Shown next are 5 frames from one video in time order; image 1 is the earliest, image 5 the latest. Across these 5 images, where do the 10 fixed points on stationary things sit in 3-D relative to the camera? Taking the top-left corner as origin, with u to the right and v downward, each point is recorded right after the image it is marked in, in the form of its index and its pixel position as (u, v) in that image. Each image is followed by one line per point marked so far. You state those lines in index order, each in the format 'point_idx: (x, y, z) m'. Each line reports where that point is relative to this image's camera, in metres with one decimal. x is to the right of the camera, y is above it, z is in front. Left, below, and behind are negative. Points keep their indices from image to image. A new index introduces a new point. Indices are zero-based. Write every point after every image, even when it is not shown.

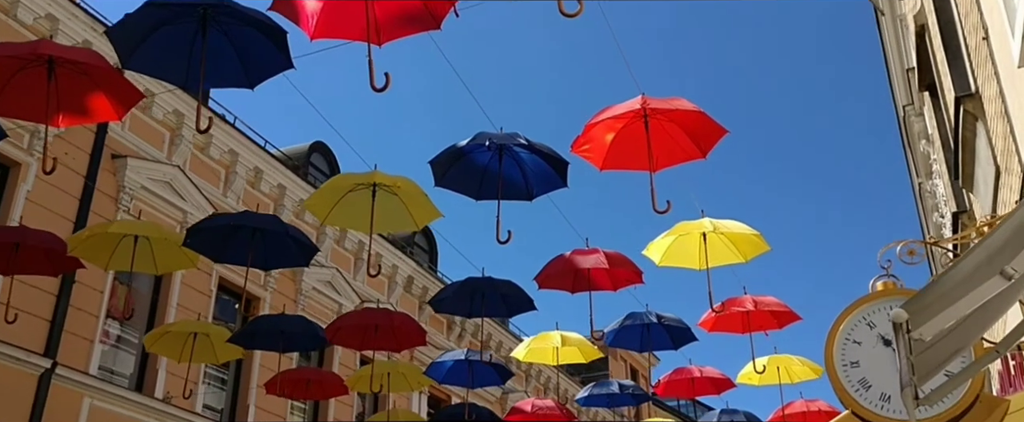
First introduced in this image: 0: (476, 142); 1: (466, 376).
0: (-0.3, +0.5, +7.2) m
1: (-0.5, -1.8, +11.0) m
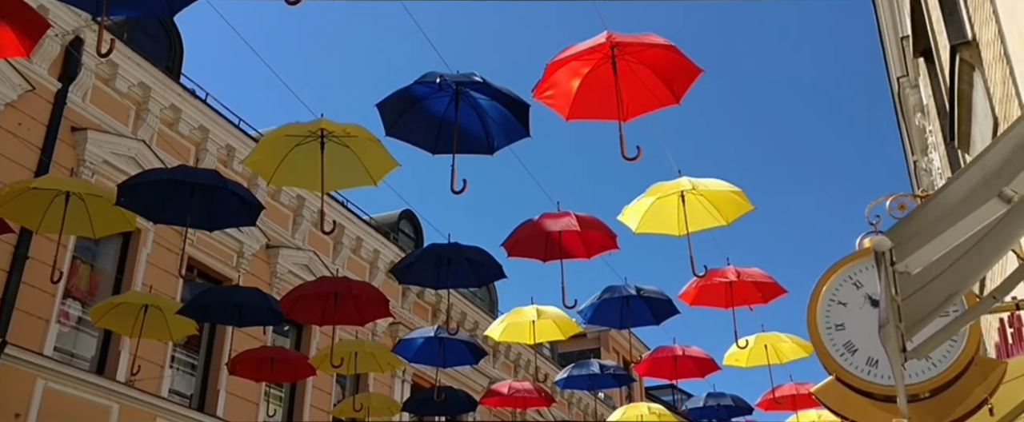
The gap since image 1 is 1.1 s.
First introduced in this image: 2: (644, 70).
0: (-0.5, +0.8, +6.6) m
1: (-0.8, -1.5, +10.5) m
2: (+0.8, +0.9, +6.3) m
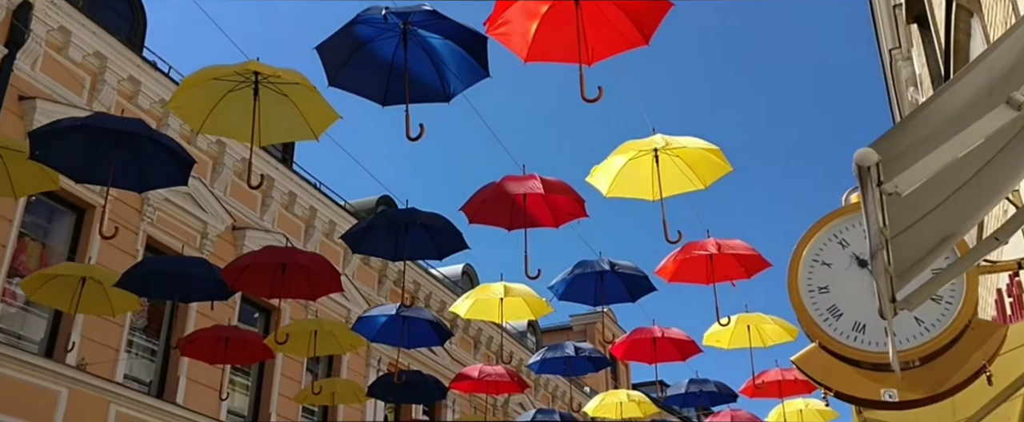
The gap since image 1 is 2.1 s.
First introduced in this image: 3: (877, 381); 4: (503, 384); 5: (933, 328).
0: (-0.8, +1.1, +6.0) m
1: (-1.1, -1.2, +9.9) m
2: (+0.6, +1.1, +5.7) m
3: (+1.9, -0.9, +5.2) m
4: (-0.1, -2.0, +11.5) m
5: (+2.2, -0.6, +5.2) m
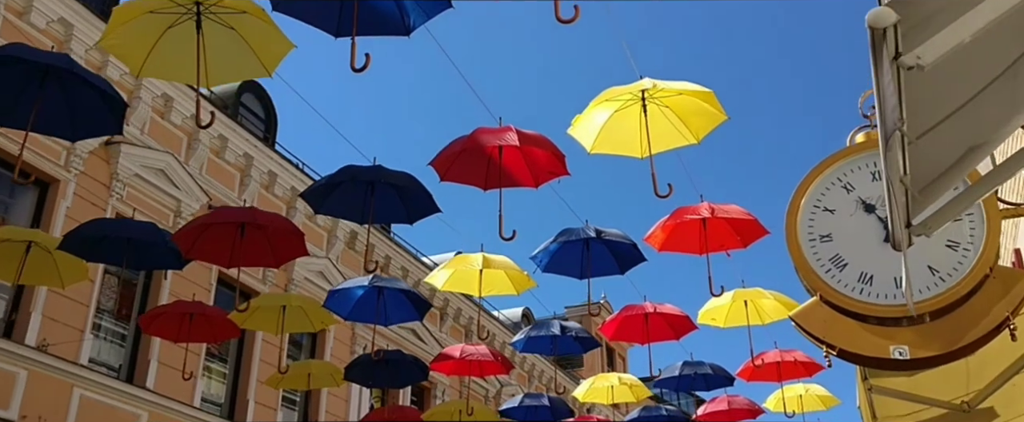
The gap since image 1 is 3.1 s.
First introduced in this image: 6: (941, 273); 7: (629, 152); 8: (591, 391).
0: (-1.0, +1.4, +5.5) m
1: (-1.3, -0.9, +9.3) m
2: (+0.4, +1.4, +5.1) m
3: (+1.7, -0.6, +4.6) m
4: (-0.3, -1.7, +10.9) m
5: (+2.0, -0.3, +4.6) m
6: (+2.0, -0.3, +4.6) m
7: (+0.8, +0.4, +6.9) m
8: (+0.9, -2.2, +12.3) m
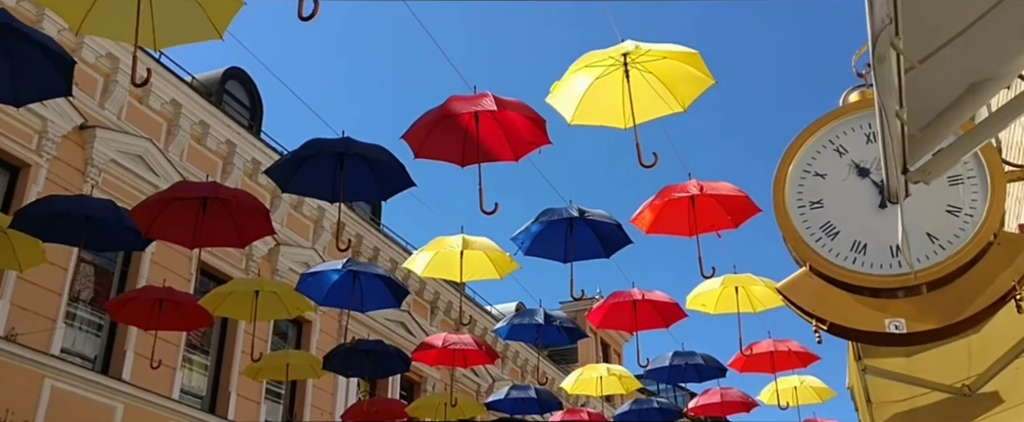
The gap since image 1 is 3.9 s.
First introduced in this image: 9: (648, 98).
0: (-1.1, +1.6, +5.1) m
1: (-1.4, -0.7, +8.9) m
2: (+0.2, +1.6, +4.7) m
3: (+1.6, -0.4, +4.3) m
4: (-0.4, -1.5, +10.6) m
5: (+1.8, -0.1, +4.2) m
6: (+1.8, -0.1, +4.3) m
7: (+0.6, +0.6, +6.5) m
8: (+0.8, -2.0, +11.9) m
9: (+0.9, +0.7, +6.4) m
